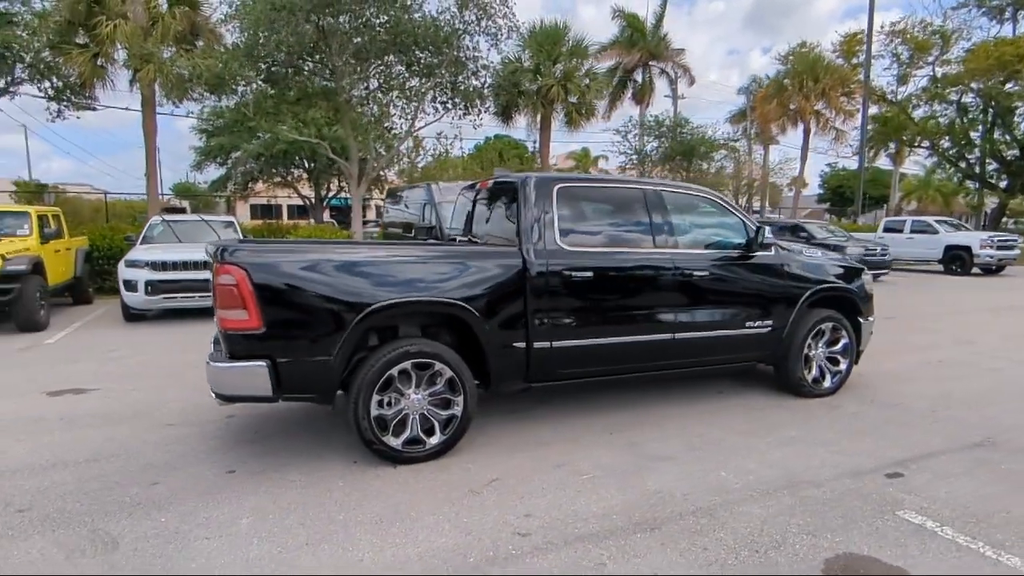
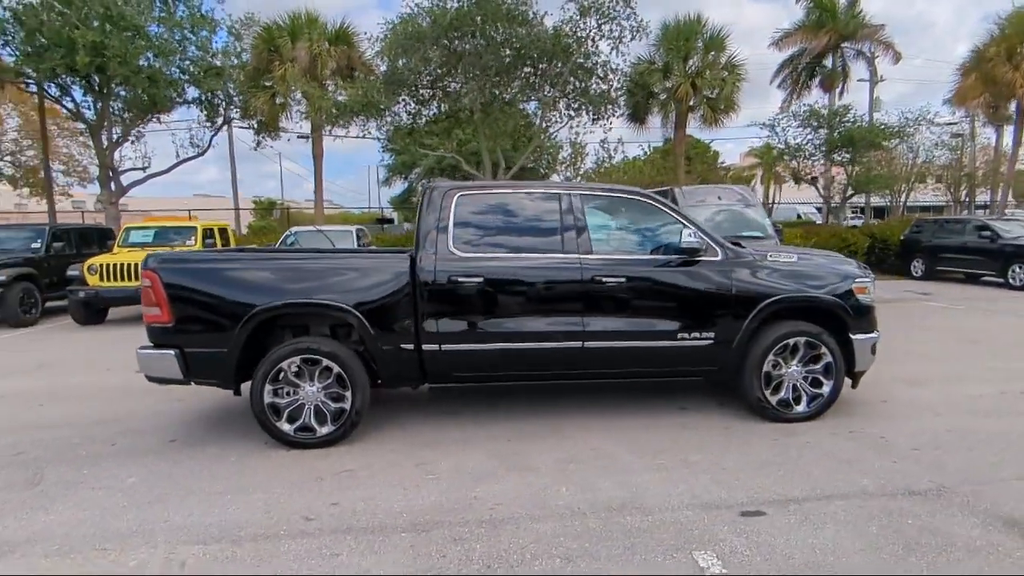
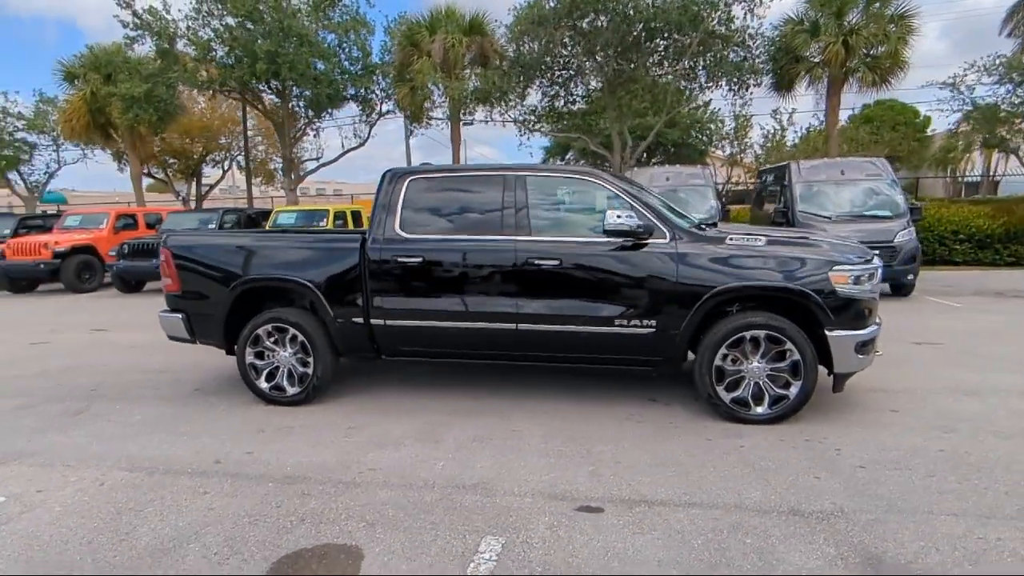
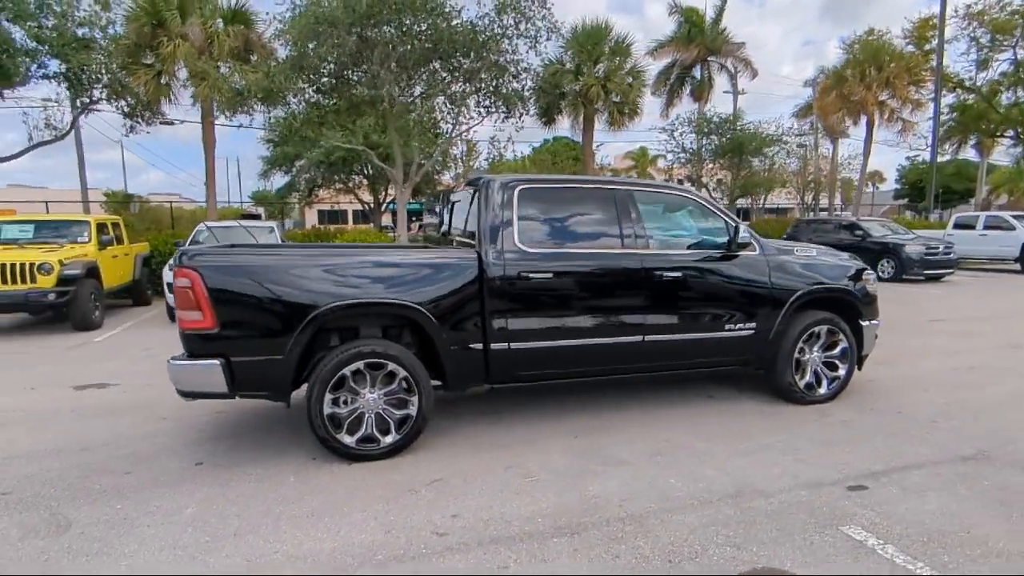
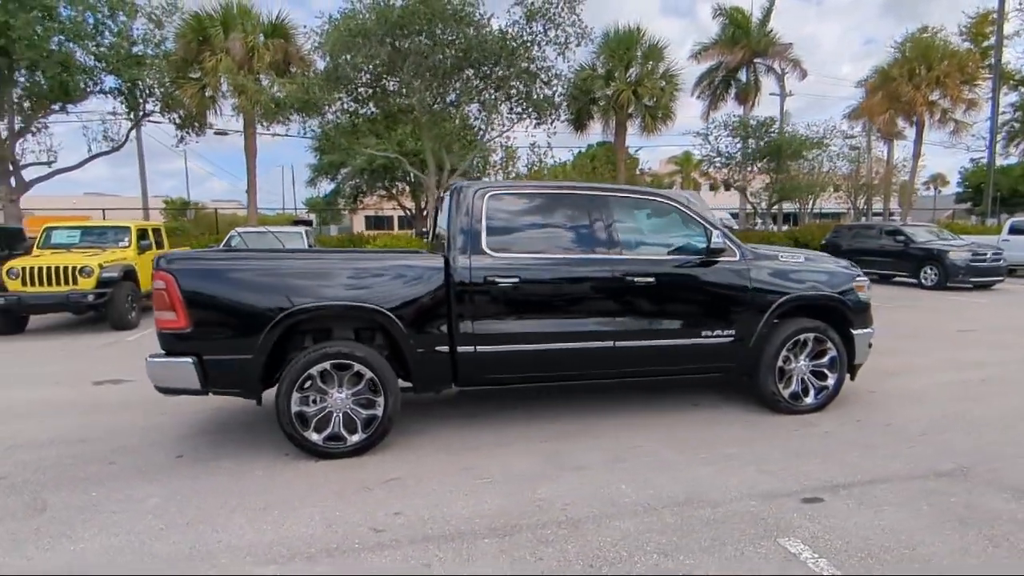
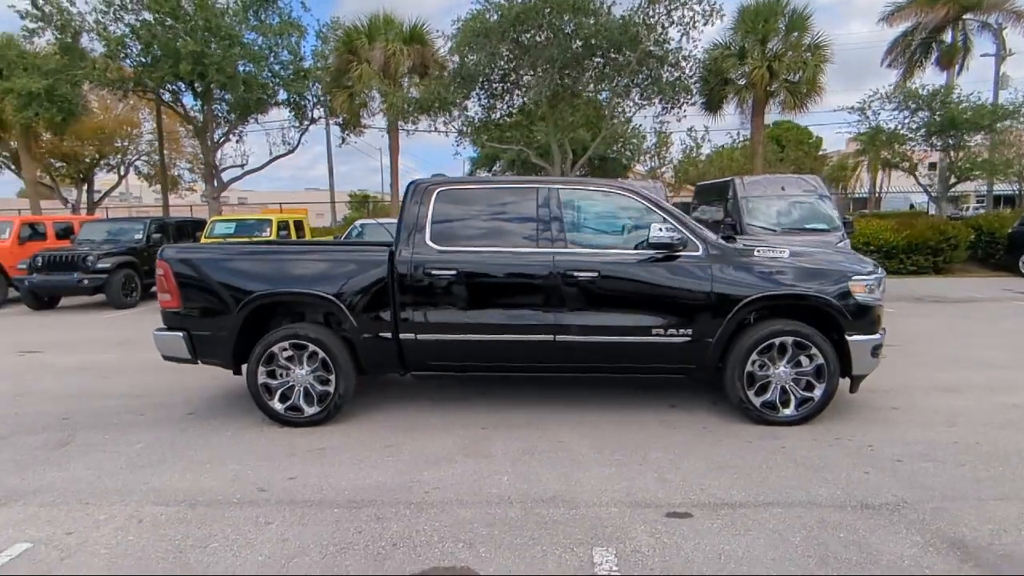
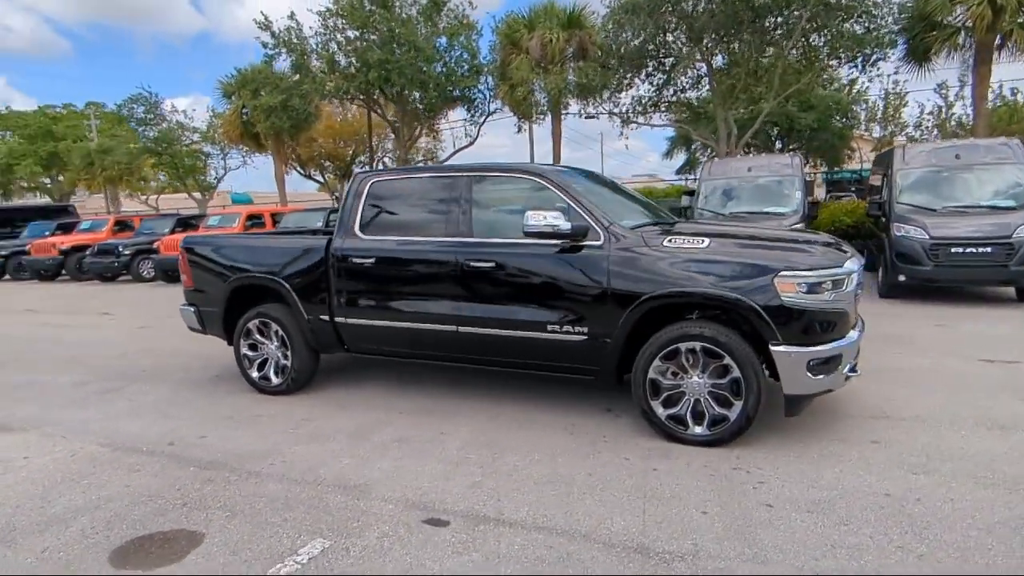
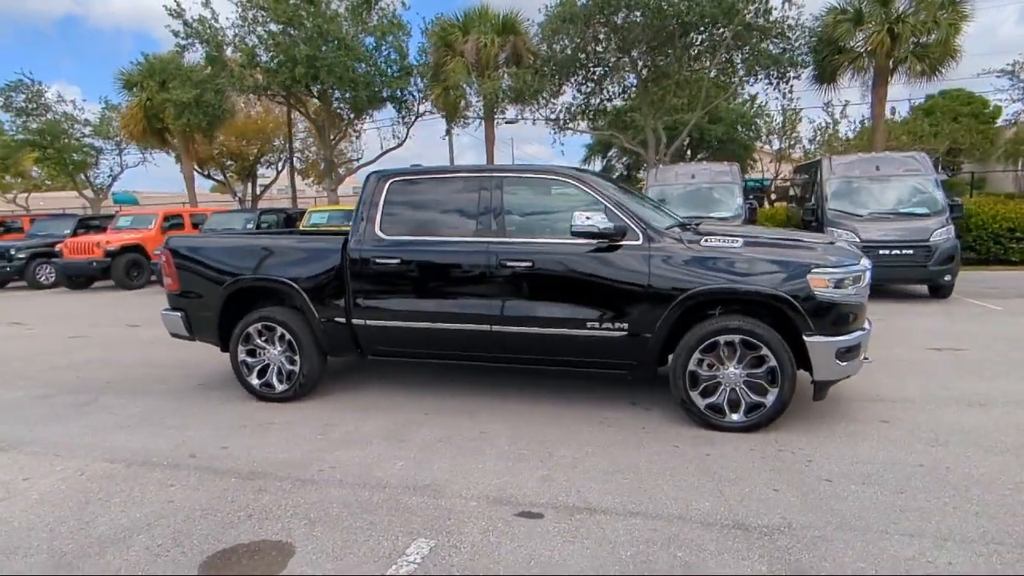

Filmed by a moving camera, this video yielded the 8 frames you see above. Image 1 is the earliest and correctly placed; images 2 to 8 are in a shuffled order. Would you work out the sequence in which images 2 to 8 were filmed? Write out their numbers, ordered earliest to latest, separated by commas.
4, 5, 2, 6, 3, 8, 7
